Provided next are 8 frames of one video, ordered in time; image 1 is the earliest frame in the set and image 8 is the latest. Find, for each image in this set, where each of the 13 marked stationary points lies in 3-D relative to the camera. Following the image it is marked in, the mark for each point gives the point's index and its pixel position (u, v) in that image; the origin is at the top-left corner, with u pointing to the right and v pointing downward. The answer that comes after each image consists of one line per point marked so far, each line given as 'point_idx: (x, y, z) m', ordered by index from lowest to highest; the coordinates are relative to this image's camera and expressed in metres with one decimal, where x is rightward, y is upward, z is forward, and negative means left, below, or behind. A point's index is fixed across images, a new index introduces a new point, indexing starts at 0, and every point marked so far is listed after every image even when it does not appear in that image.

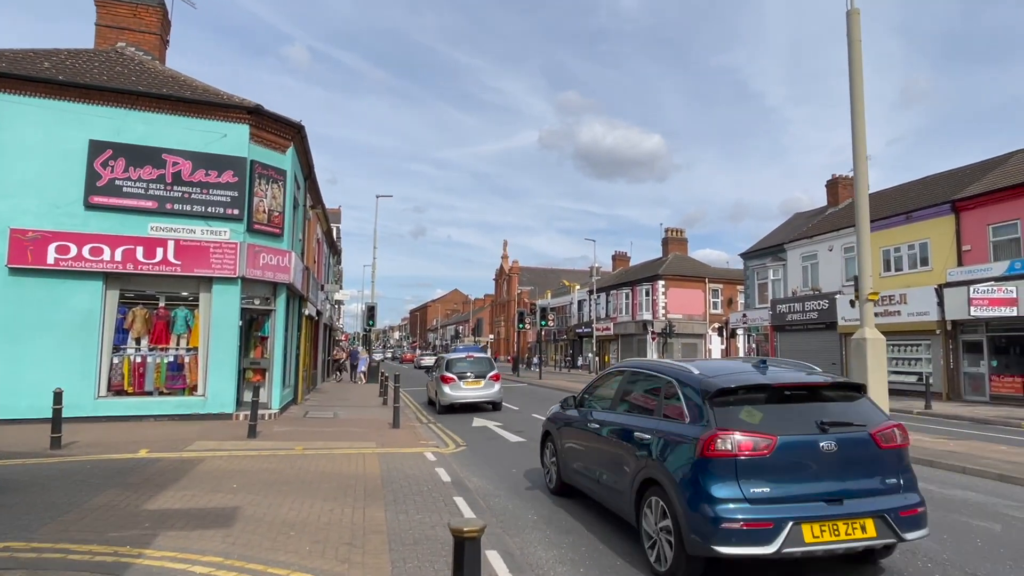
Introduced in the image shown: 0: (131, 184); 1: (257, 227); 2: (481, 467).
0: (-7.9, +2.1, +13.1) m
1: (-5.7, +1.4, +14.2) m
2: (-0.5, -2.6, +9.4) m
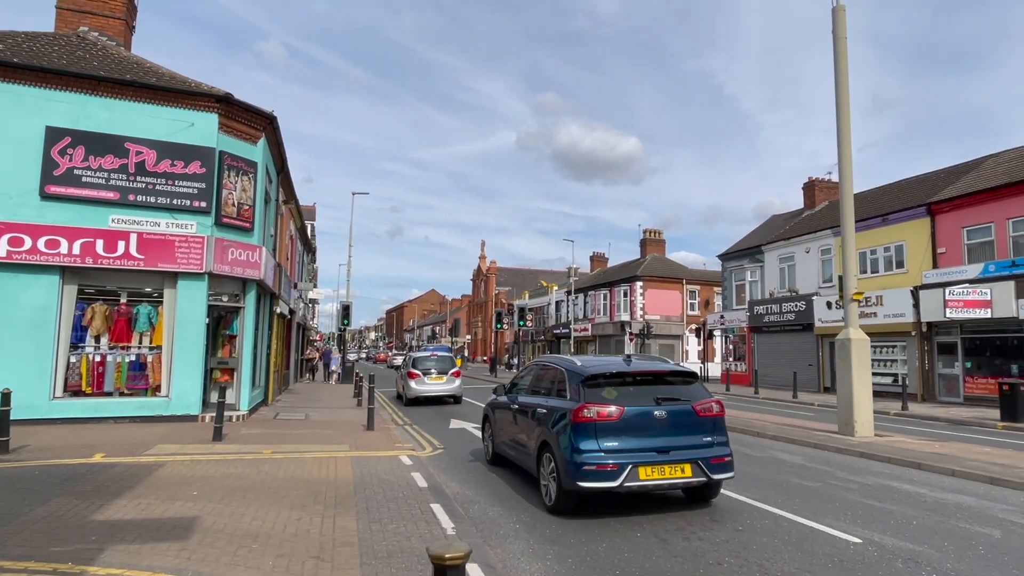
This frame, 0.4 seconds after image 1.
0: (-8.2, +2.2, +12.4) m
1: (-6.1, +1.5, +13.6) m
2: (-0.8, -2.6, +9.0) m
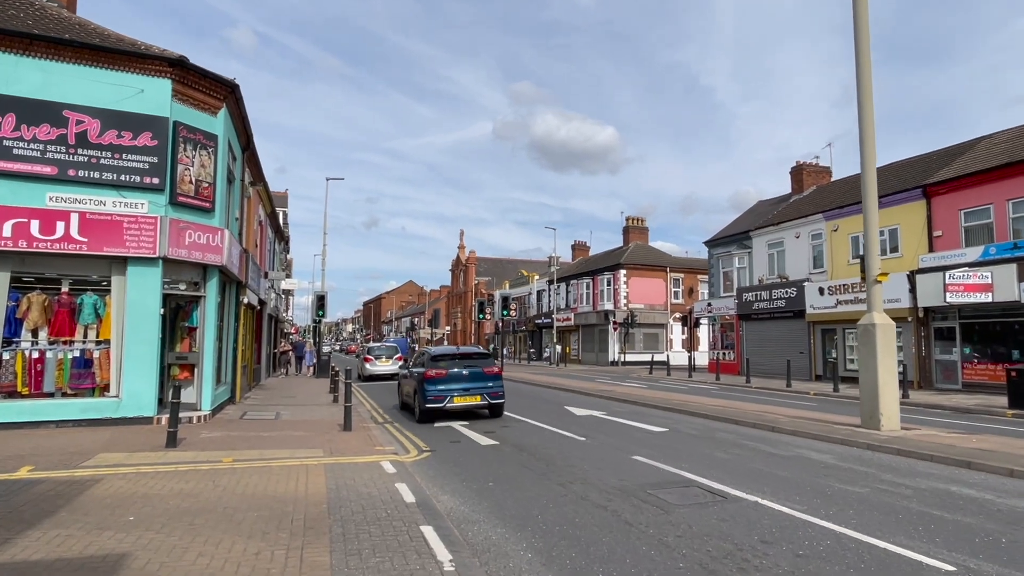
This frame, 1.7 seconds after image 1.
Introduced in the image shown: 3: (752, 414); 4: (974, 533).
0: (-8.4, +2.4, +10.9) m
1: (-6.3, +1.7, +12.2) m
2: (-0.8, -2.3, +7.8) m
3: (+5.0, -2.6, +13.3) m
4: (+3.9, -2.1, +5.4) m
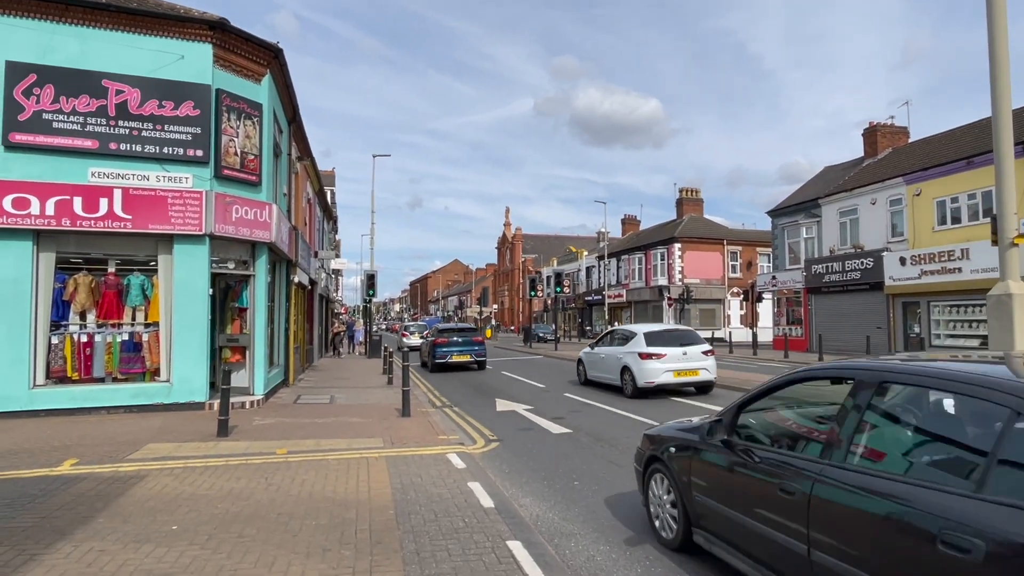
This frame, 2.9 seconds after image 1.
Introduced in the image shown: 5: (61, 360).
0: (-7.3, +2.8, +10.4) m
1: (-5.1, +2.1, +11.5) m
2: (+0.2, -2.0, +6.9) m
3: (+6.3, -2.0, +11.9) m
4: (+4.6, -1.8, +4.1) m
5: (-7.5, -1.2, +10.5) m
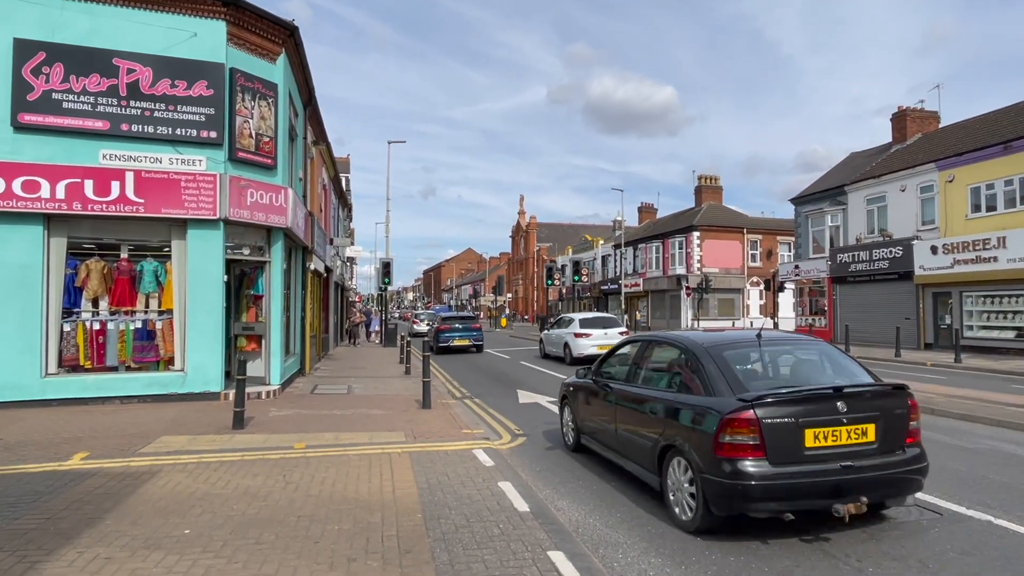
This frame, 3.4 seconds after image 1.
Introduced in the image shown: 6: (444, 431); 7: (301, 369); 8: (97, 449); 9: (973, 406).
0: (-6.9, +3.0, +10.0) m
1: (-4.7, +2.3, +11.1) m
2: (+0.5, -1.9, +6.5) m
3: (+6.7, -1.8, +11.4) m
4: (+4.9, -1.7, +3.6) m
5: (-7.1, -1.0, +10.2) m
6: (-0.9, -1.9, +8.6) m
7: (-5.1, -2.0, +15.4) m
8: (-4.7, -1.8, +7.2) m
9: (+6.8, -1.7, +9.4) m
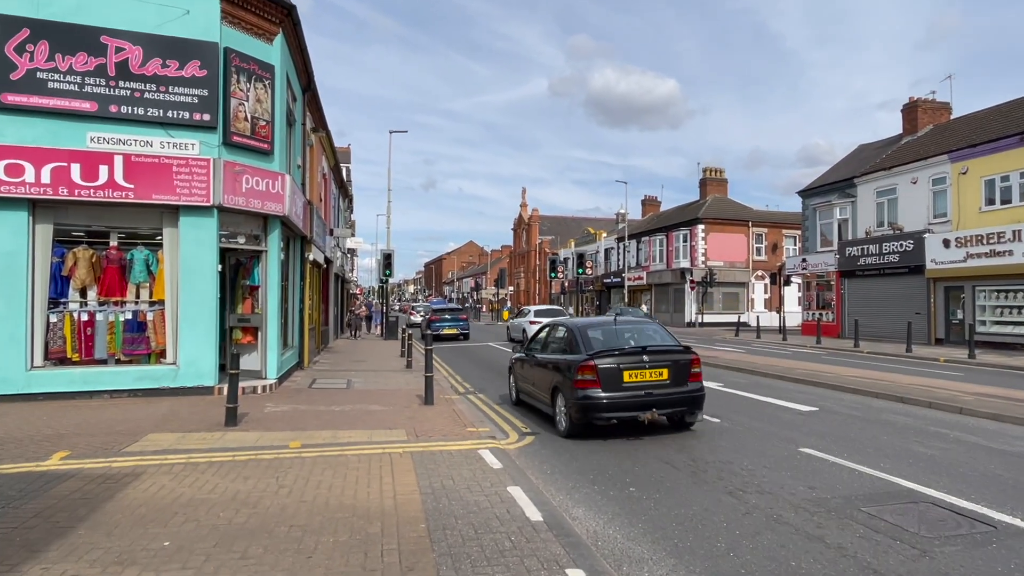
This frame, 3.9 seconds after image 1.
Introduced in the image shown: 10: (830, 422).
0: (-6.8, +3.1, +9.5) m
1: (-4.6, +2.5, +10.6) m
2: (+0.6, -1.8, +6.0) m
3: (+6.8, -1.7, +10.9) m
4: (+5.0, -1.7, +3.1) m
5: (-7.0, -0.8, +9.8) m
6: (-0.8, -1.8, +8.1) m
7: (-5.0, -1.8, +15.0) m
8: (-4.6, -1.7, +6.8) m
9: (+6.9, -1.6, +8.9) m
10: (+4.2, -1.8, +8.4) m
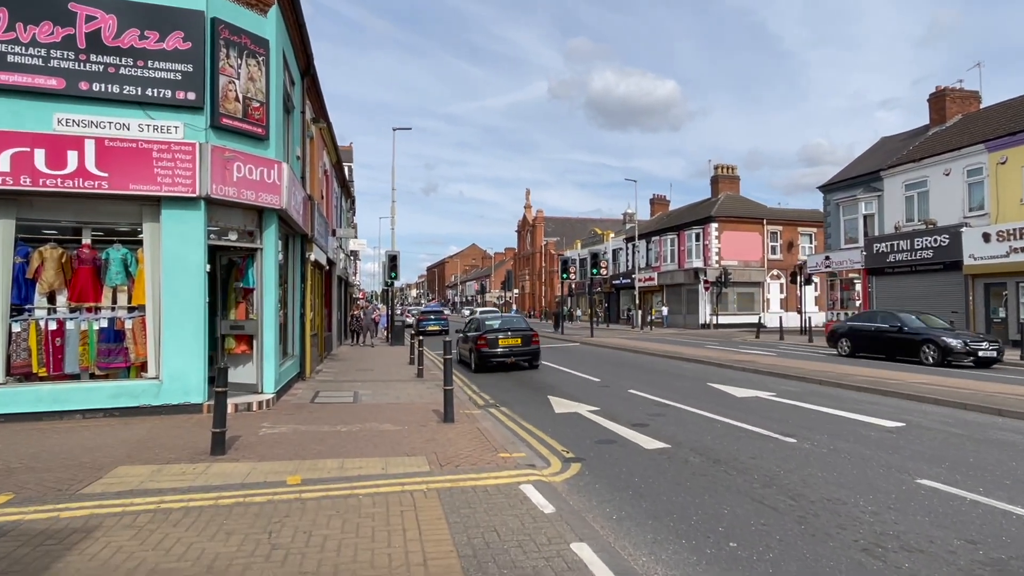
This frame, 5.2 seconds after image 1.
0: (-6.4, +3.1, +8.3) m
1: (-4.2, +2.5, +9.3) m
2: (+1.0, -1.8, +4.7) m
3: (+7.2, -1.6, +9.6) m
4: (+5.4, -1.6, +1.8) m
5: (-6.5, -0.9, +8.5) m
6: (-0.4, -1.8, +6.8) m
7: (-4.5, -1.8, +13.7) m
8: (-4.2, -1.7, +5.5) m
9: (+7.3, -1.5, +7.6) m
10: (+4.6, -1.7, +7.1) m
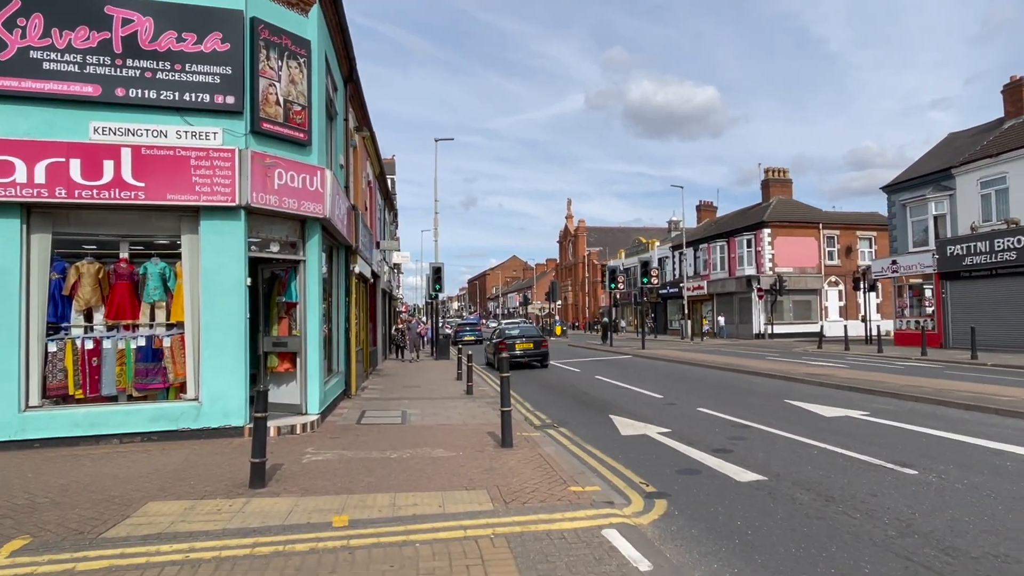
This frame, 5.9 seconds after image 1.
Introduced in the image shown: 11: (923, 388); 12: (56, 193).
0: (-5.7, +2.9, +7.9) m
1: (-3.4, +2.2, +8.8) m
2: (+1.6, -1.8, +3.8) m
3: (+8.1, -1.6, +8.3) m
4: (+5.8, -1.5, +0.6) m
5: (-5.7, -1.1, +8.1) m
6: (+0.3, -1.9, +6.0) m
7: (-3.4, -2.1, +13.1) m
8: (-3.6, -1.9, +4.9) m
9: (+8.1, -1.5, +6.3) m
10: (+5.3, -1.7, +5.9) m
11: (+7.6, -1.9, +11.8) m
12: (-5.6, +1.1, +7.7) m
